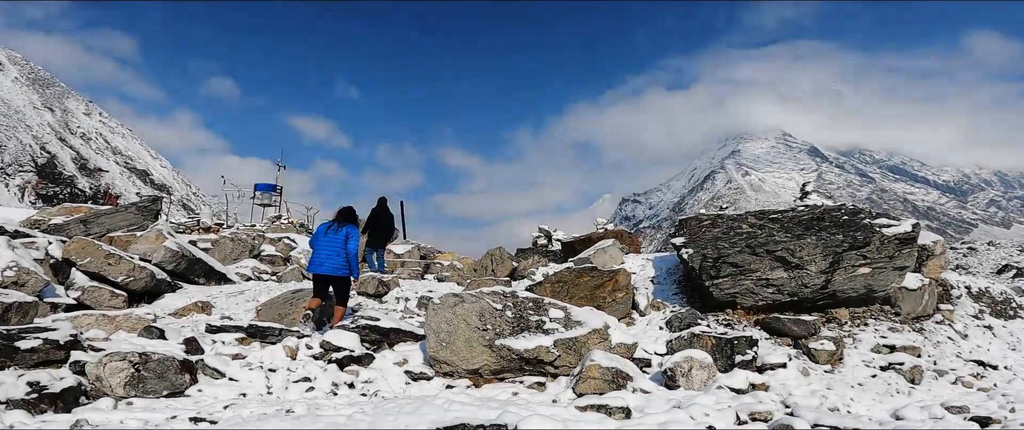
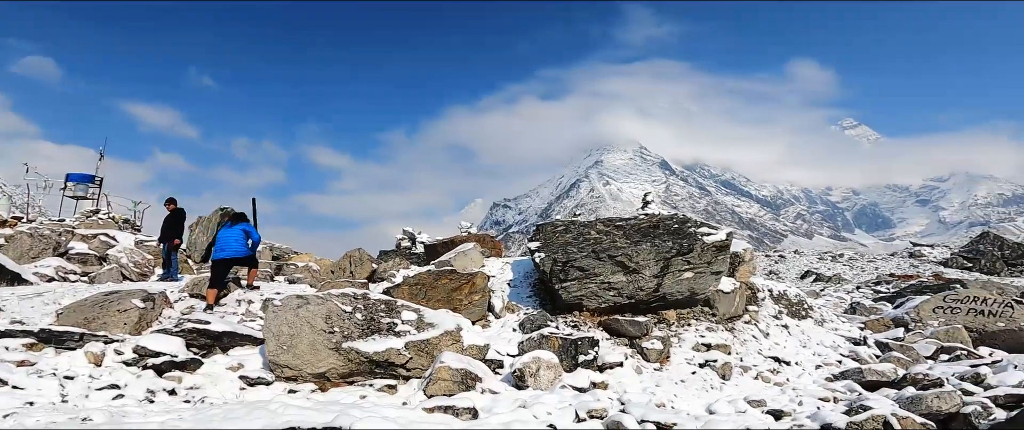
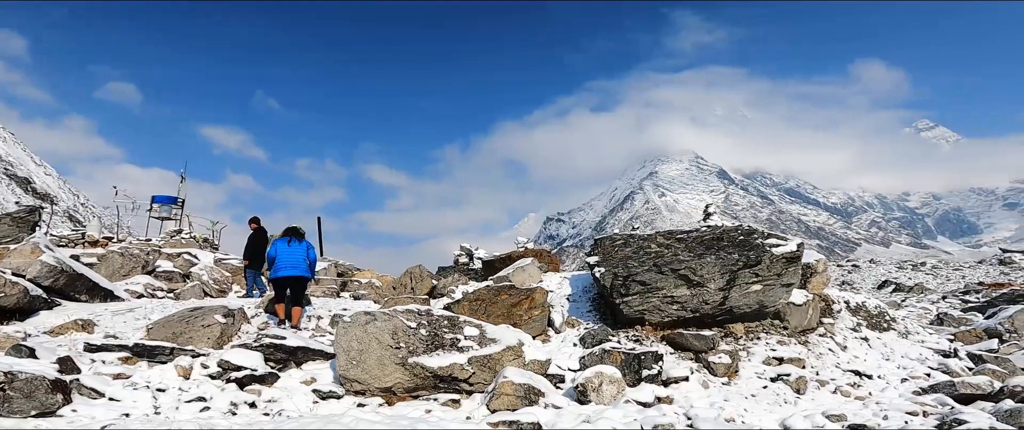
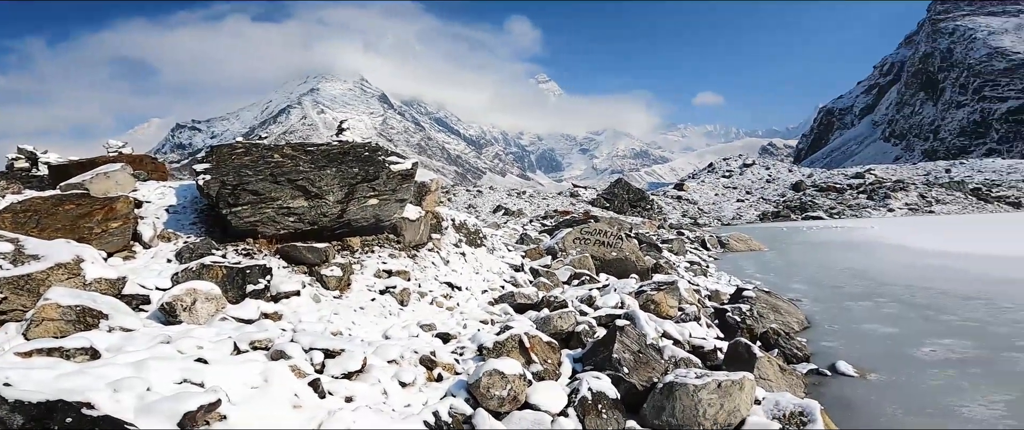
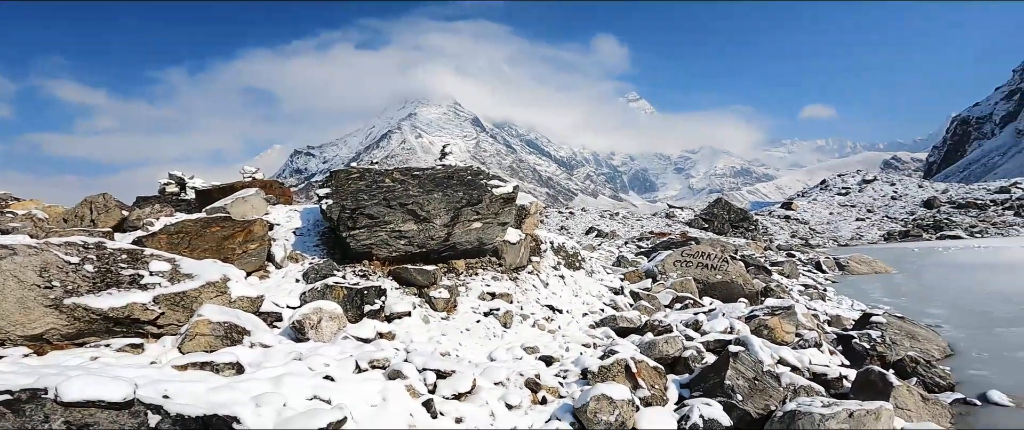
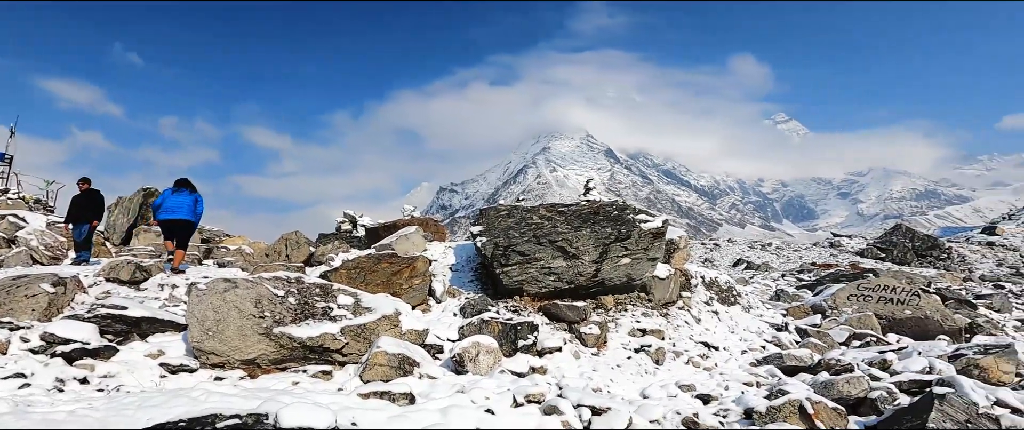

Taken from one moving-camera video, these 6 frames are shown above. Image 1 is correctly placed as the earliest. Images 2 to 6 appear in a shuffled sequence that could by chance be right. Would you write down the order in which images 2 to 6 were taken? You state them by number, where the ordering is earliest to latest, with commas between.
3, 2, 6, 5, 4
